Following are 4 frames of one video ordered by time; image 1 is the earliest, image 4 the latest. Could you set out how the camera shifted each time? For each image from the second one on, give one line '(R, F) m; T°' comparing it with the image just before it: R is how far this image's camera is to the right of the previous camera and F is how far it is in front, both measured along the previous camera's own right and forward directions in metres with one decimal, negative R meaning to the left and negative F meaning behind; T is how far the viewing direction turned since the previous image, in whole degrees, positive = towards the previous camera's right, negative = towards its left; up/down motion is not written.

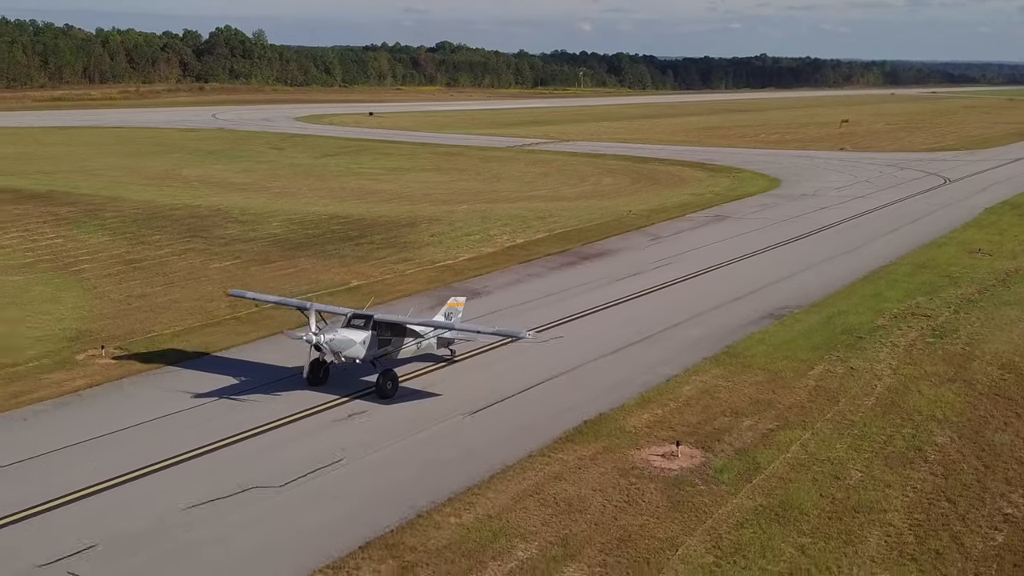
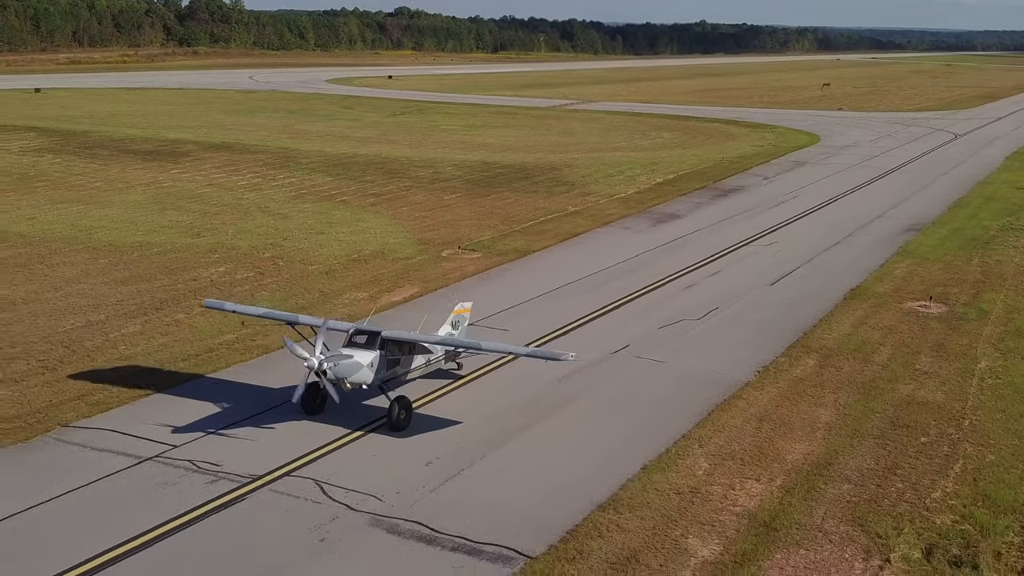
(-7.0, -6.8) m; +4°
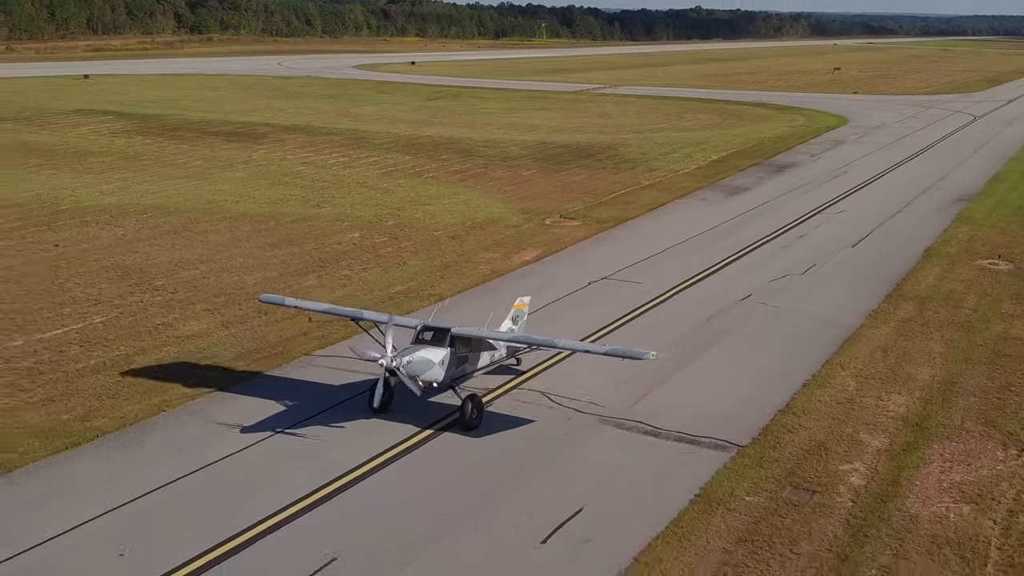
(-2.6, -2.7) m; 0°
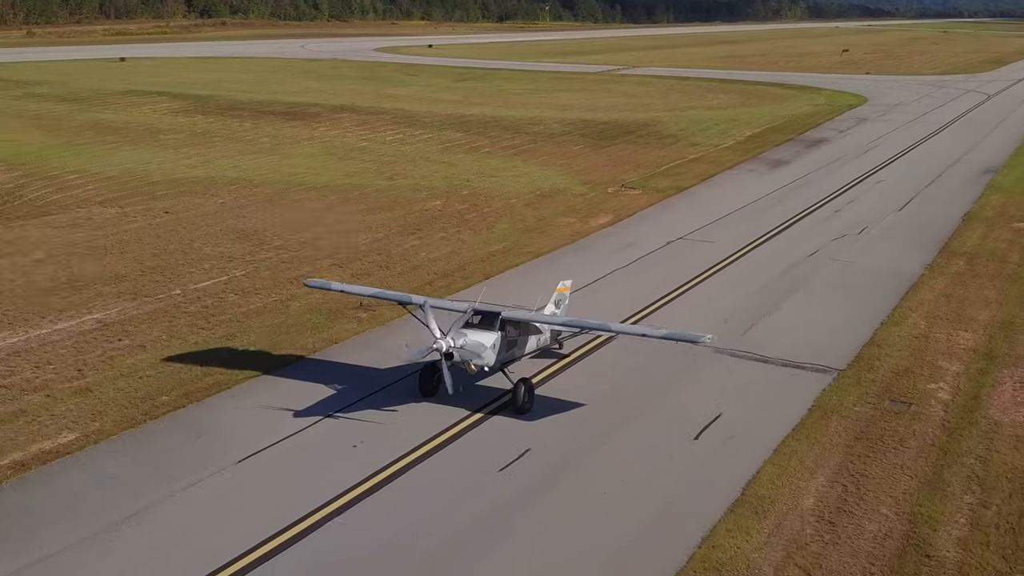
(-1.8, -2.3) m; 0°
